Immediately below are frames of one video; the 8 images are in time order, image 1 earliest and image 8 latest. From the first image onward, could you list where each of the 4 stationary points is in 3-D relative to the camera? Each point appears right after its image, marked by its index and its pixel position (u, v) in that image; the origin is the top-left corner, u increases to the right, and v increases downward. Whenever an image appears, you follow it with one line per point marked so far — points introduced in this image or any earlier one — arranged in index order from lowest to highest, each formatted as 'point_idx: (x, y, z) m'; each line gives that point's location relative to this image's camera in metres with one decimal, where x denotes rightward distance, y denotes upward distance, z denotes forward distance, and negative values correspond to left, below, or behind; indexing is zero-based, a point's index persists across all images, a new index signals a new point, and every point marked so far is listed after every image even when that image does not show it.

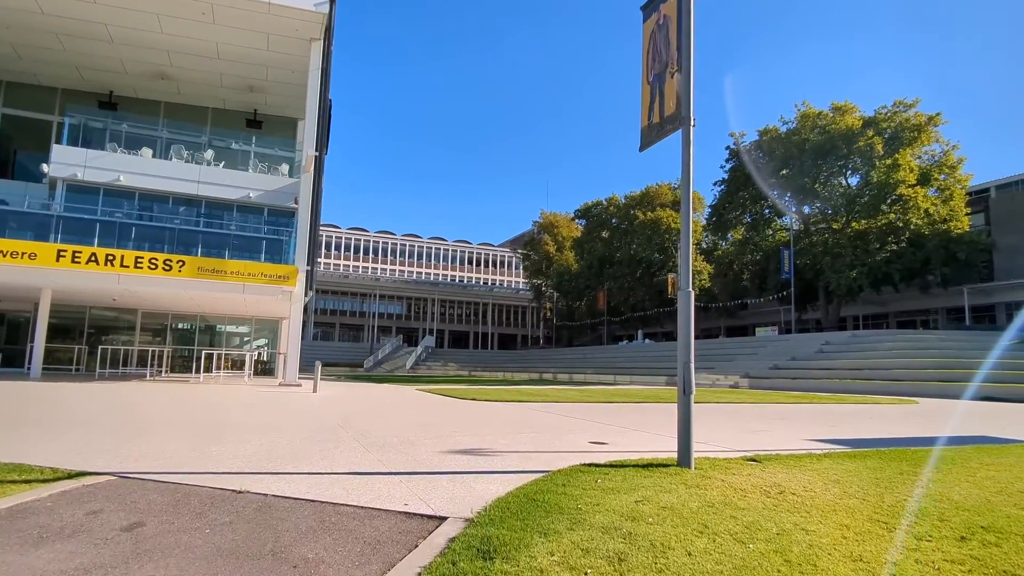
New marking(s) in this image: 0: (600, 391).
0: (+2.8, -3.3, +19.5) m
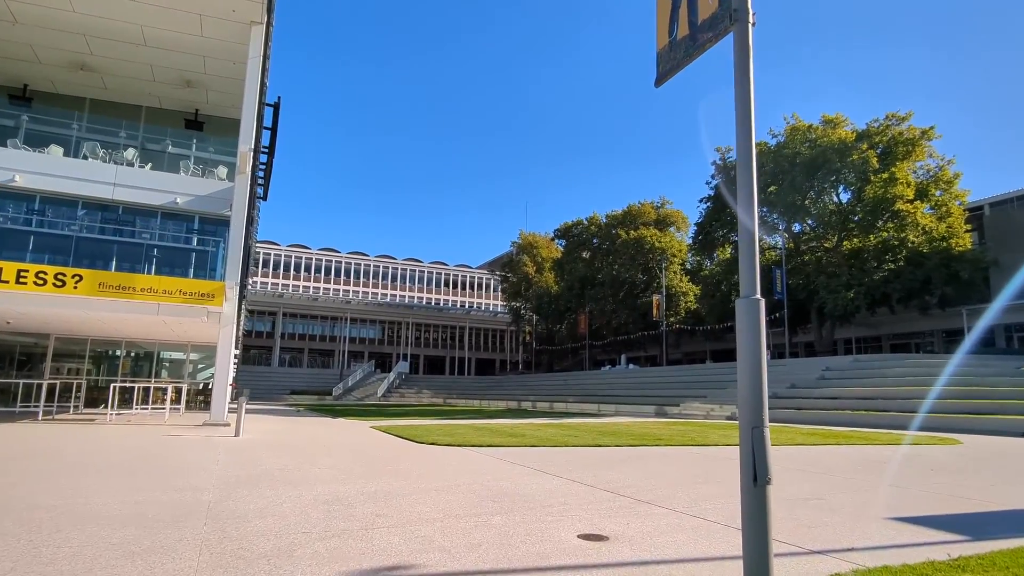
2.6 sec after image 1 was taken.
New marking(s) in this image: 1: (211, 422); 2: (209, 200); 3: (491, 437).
0: (+2.0, -3.9, +16.7) m
1: (-8.0, -3.6, +16.1) m
2: (-8.9, +2.6, +17.9) m
3: (-0.6, -3.5, +14.5) m
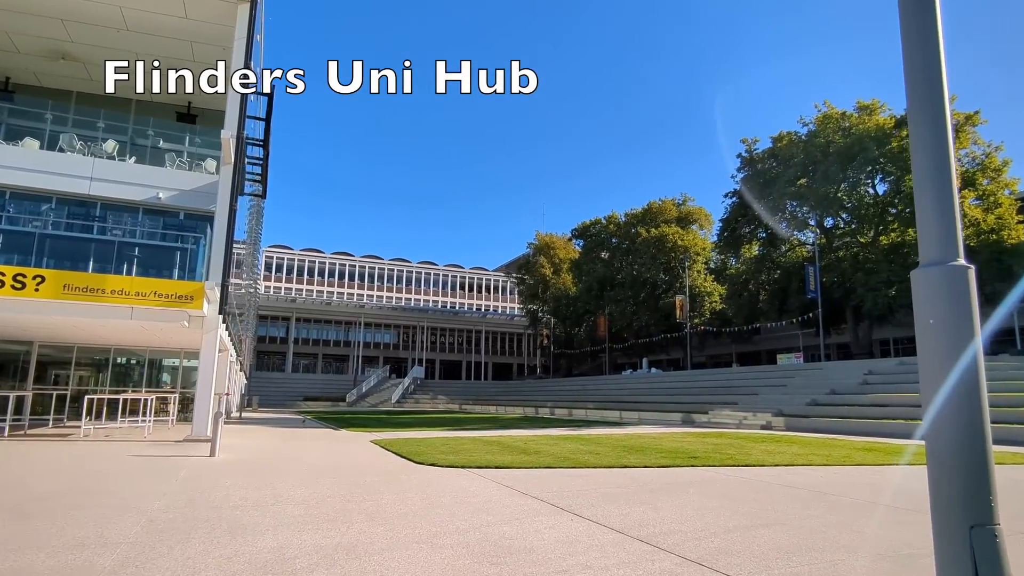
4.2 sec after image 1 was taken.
0: (+2.3, -3.8, +14.9) m
1: (-7.7, -3.6, +14.5) m
2: (-8.6, +2.5, +16.4) m
3: (-0.3, -3.5, +12.8) m
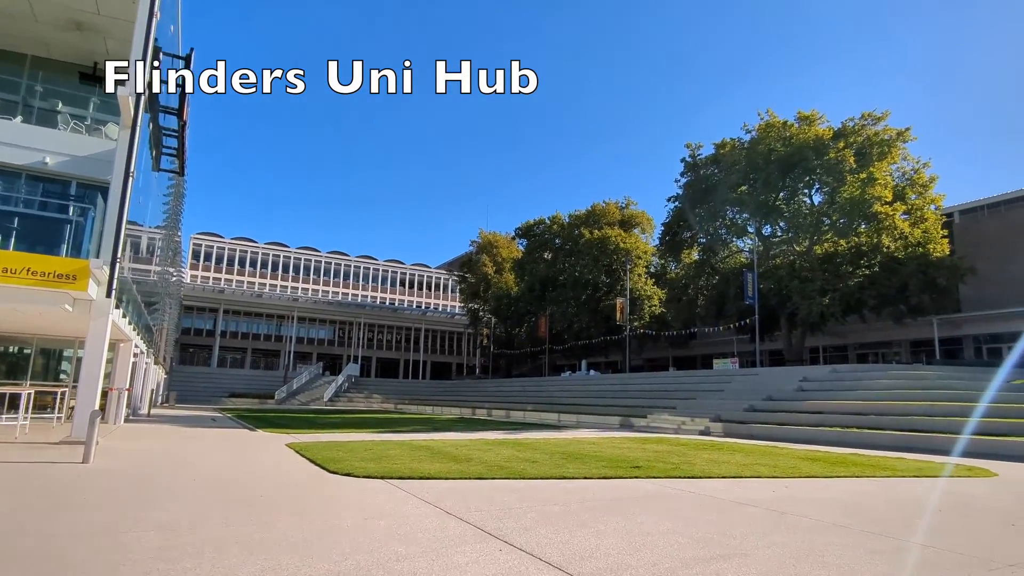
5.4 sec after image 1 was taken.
0: (+0.7, -3.7, +13.9) m
1: (-9.2, -3.2, +12.7) m
2: (-10.1, +3.0, +14.5) m
3: (-1.7, -3.3, +11.6) m
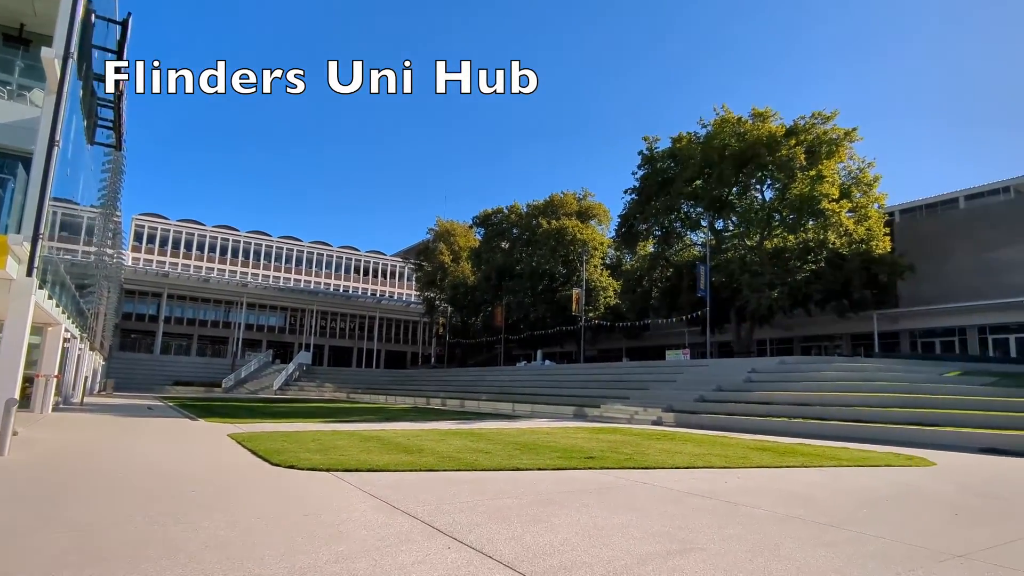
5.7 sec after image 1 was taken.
0: (-0.3, -3.4, +13.8) m
1: (-10.1, -2.8, +11.8) m
2: (-11.1, +3.4, +13.4) m
3: (-2.6, -3.0, +11.3) m
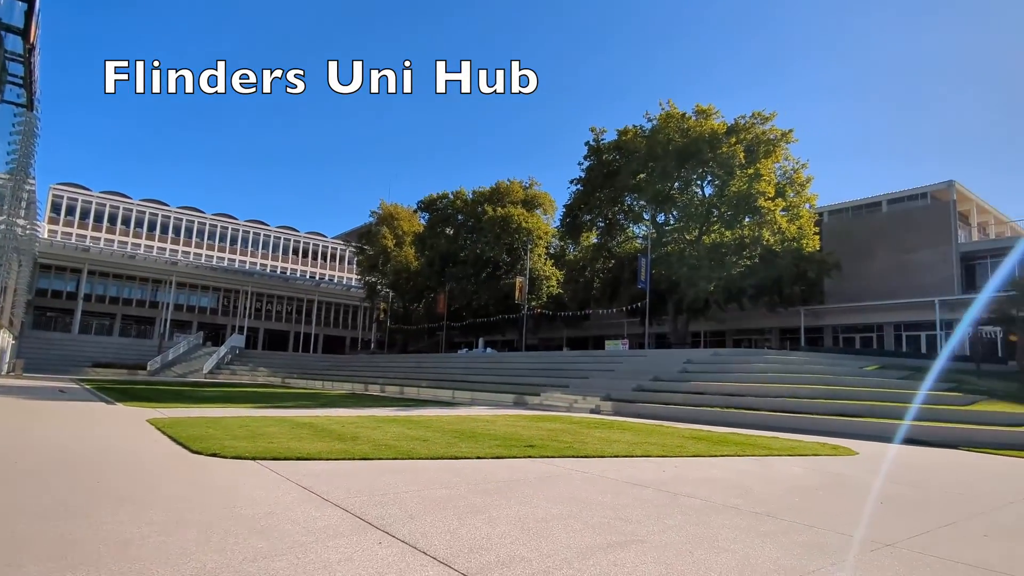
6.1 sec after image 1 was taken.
0: (-1.7, -3.1, +13.5) m
1: (-11.2, -2.2, +10.6) m
2: (-12.1, +4.1, +12.1) m
3: (-3.7, -2.7, +10.8) m
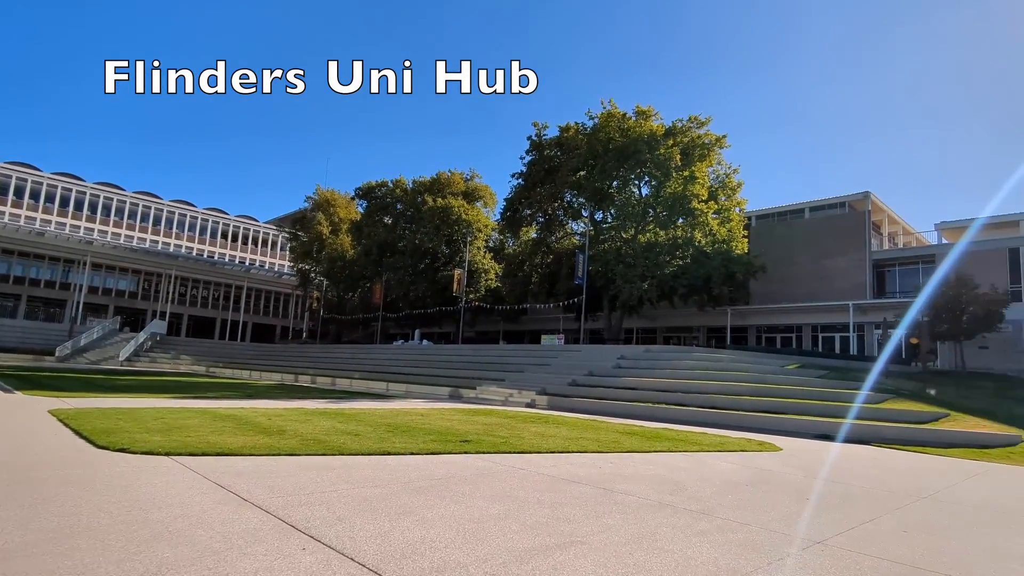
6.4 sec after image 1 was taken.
0: (-3.1, -2.9, +13.1) m
1: (-12.2, -1.7, +9.3) m
2: (-13.1, +4.6, +10.5) m
3: (-4.8, -2.4, +10.2) m
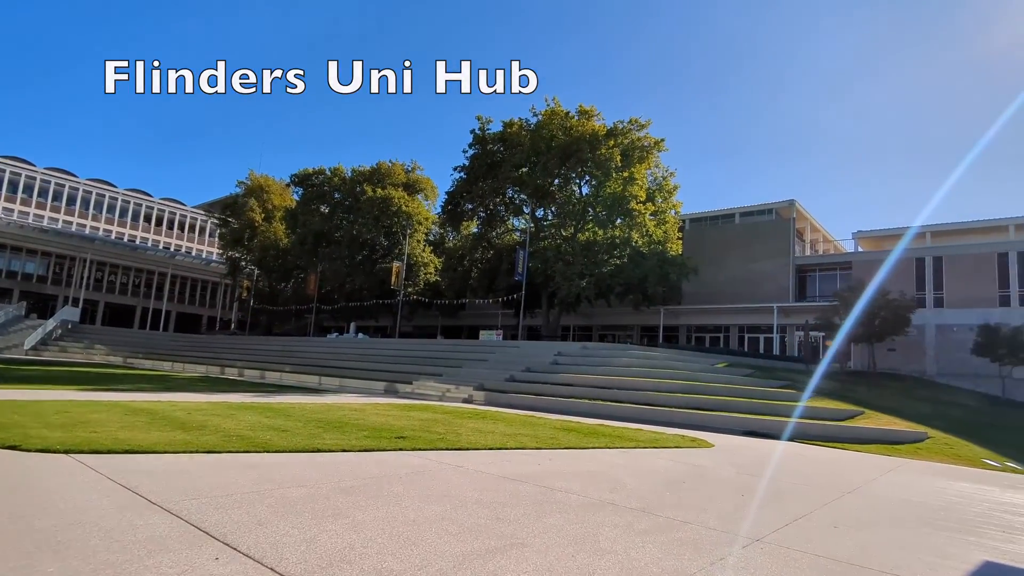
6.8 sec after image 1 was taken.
0: (-4.4, -2.6, +12.5) m
1: (-13.1, -1.3, +7.8) m
2: (-13.9, +5.0, +8.9) m
3: (-5.8, -2.2, +9.5) m
